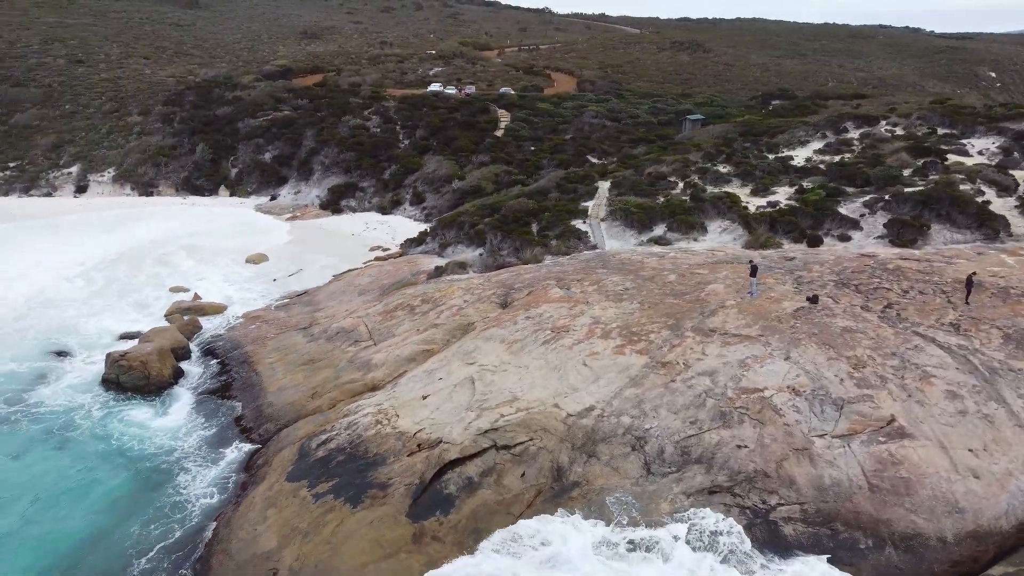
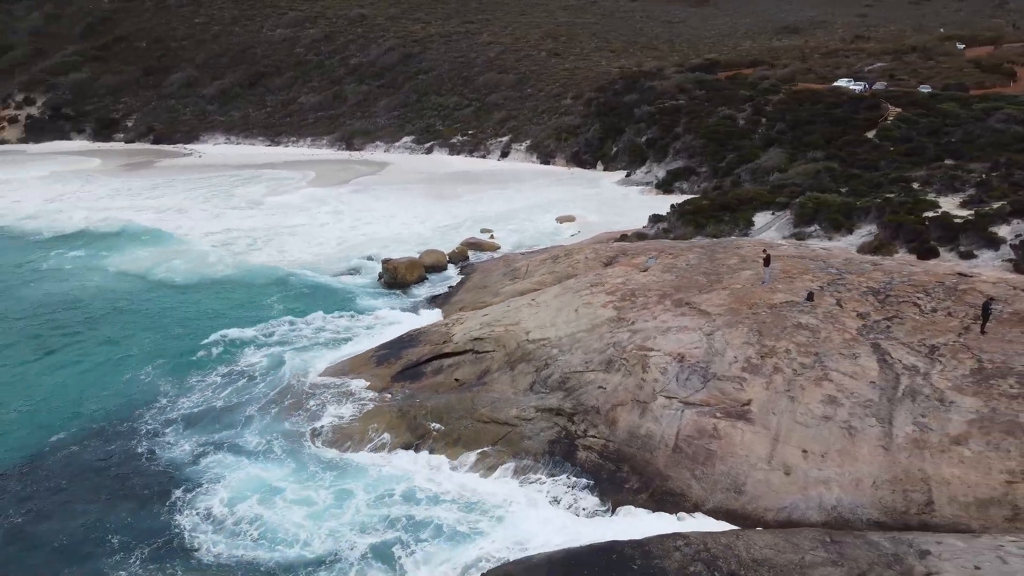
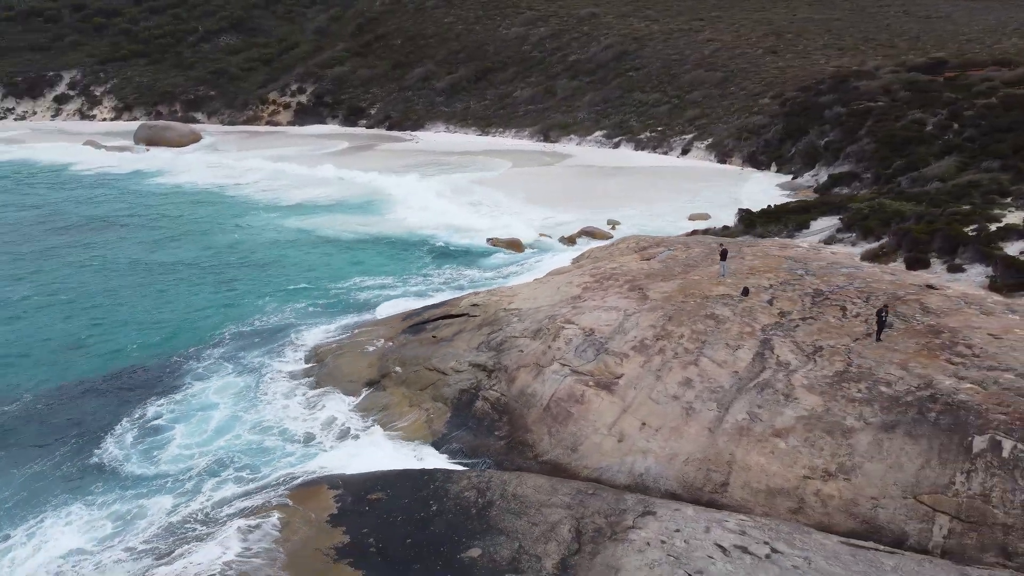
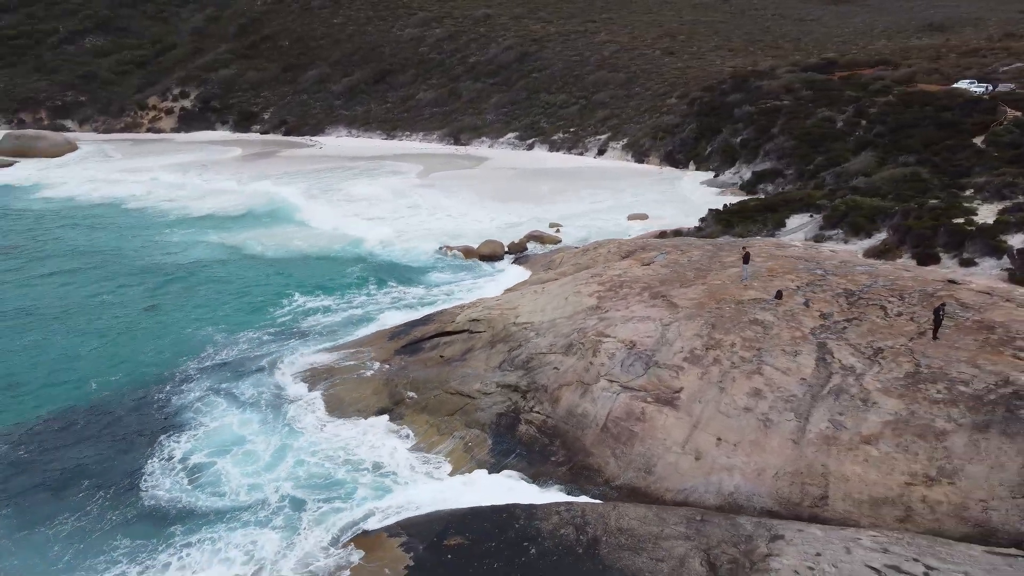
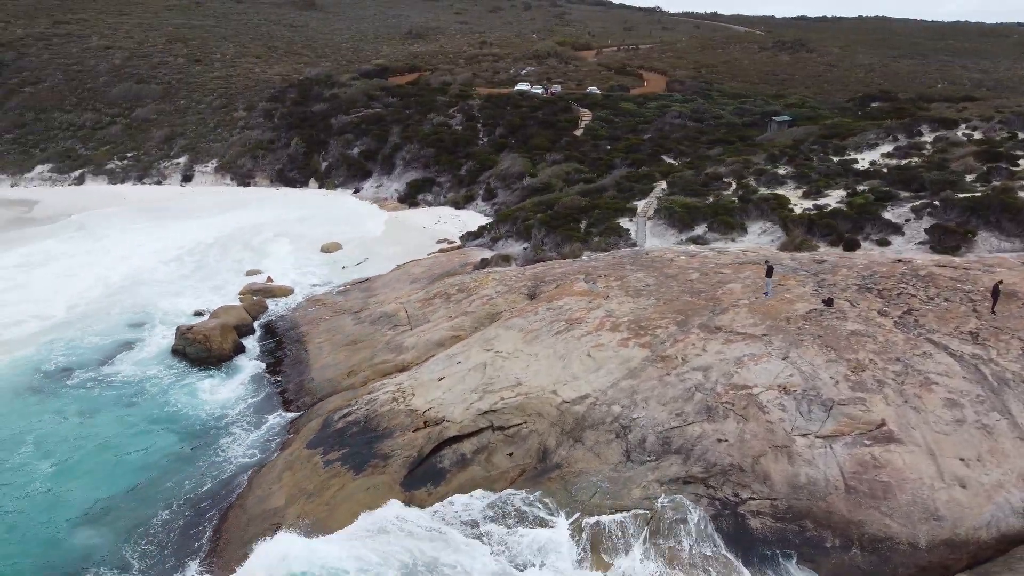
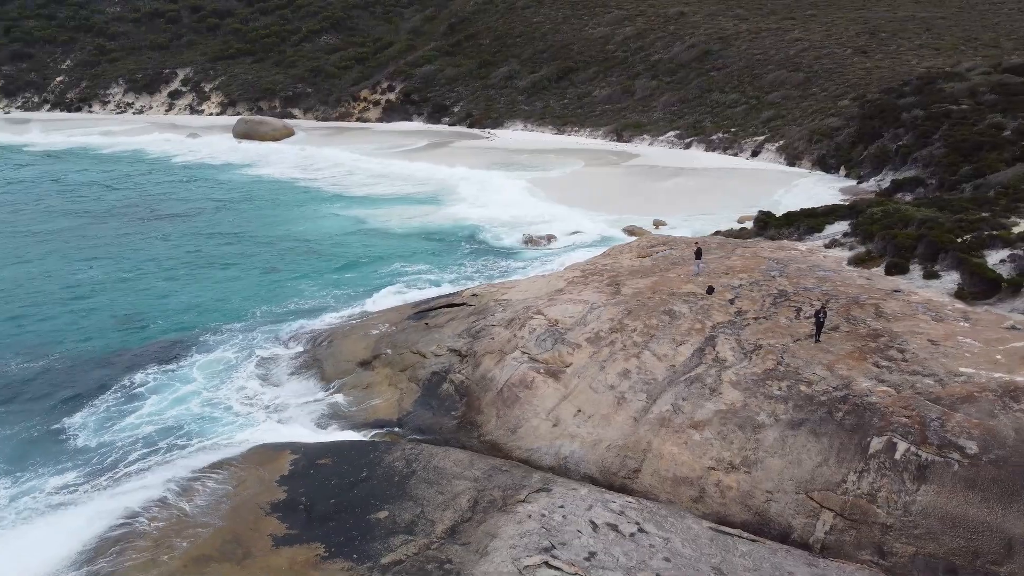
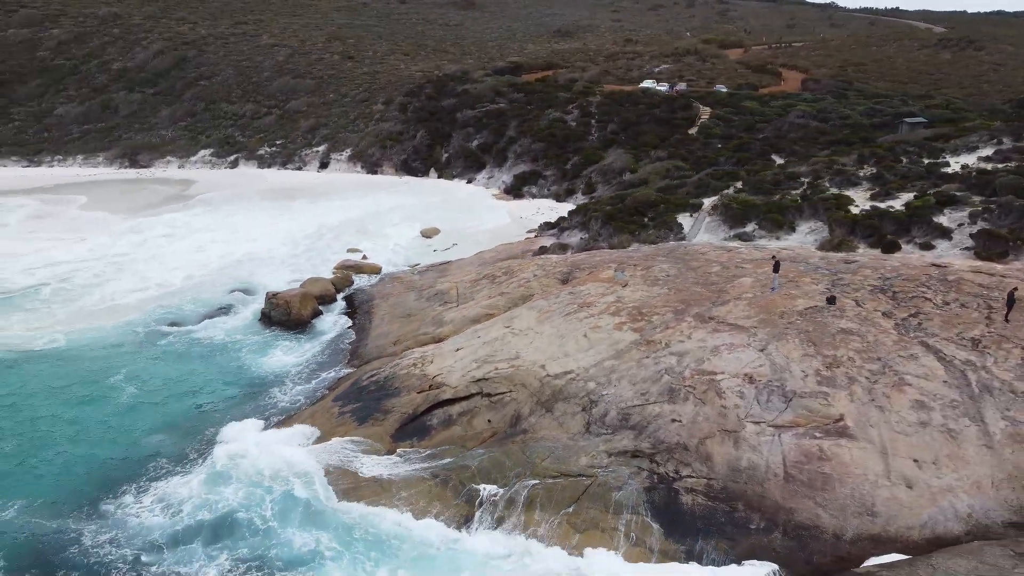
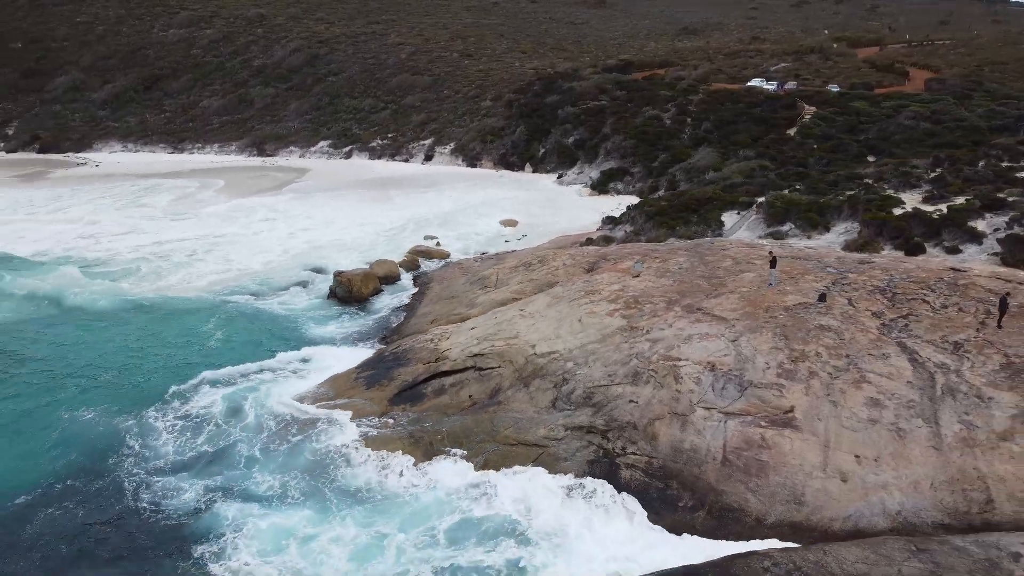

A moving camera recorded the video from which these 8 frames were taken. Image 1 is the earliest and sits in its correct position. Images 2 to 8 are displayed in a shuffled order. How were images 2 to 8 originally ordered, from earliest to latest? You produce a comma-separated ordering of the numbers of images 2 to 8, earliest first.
5, 7, 8, 2, 4, 3, 6
